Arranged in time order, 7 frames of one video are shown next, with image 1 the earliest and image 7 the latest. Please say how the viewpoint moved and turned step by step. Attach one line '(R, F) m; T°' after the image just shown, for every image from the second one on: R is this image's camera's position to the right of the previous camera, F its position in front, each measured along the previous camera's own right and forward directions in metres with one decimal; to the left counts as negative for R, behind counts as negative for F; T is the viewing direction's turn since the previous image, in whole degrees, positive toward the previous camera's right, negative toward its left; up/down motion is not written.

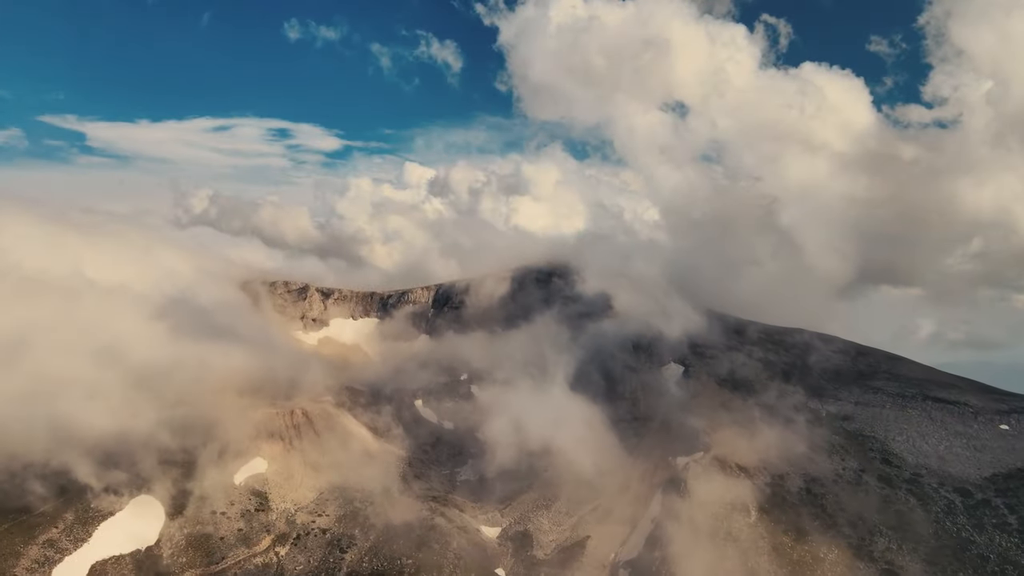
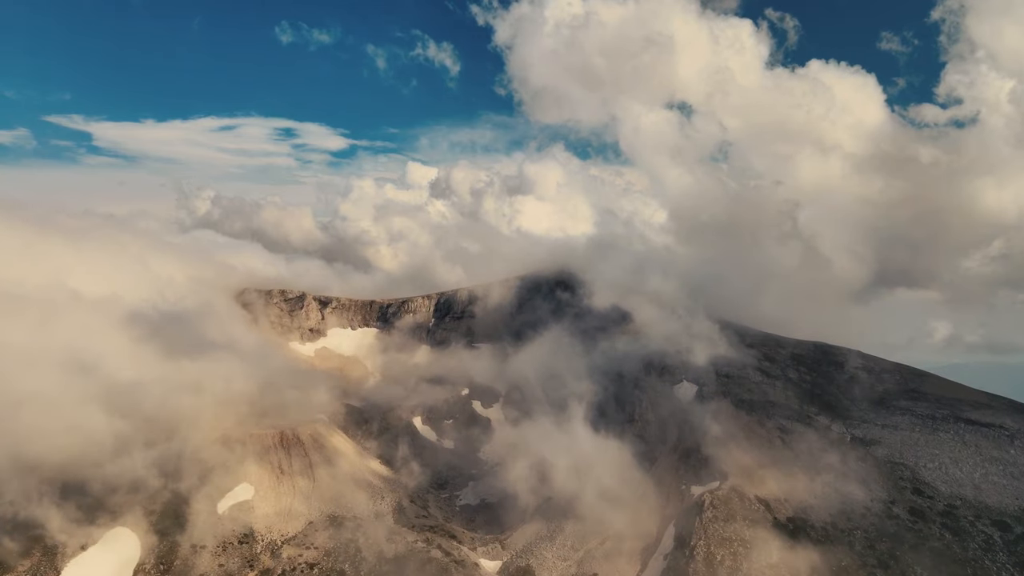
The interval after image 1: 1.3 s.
(+1.6, +14.7) m; -1°
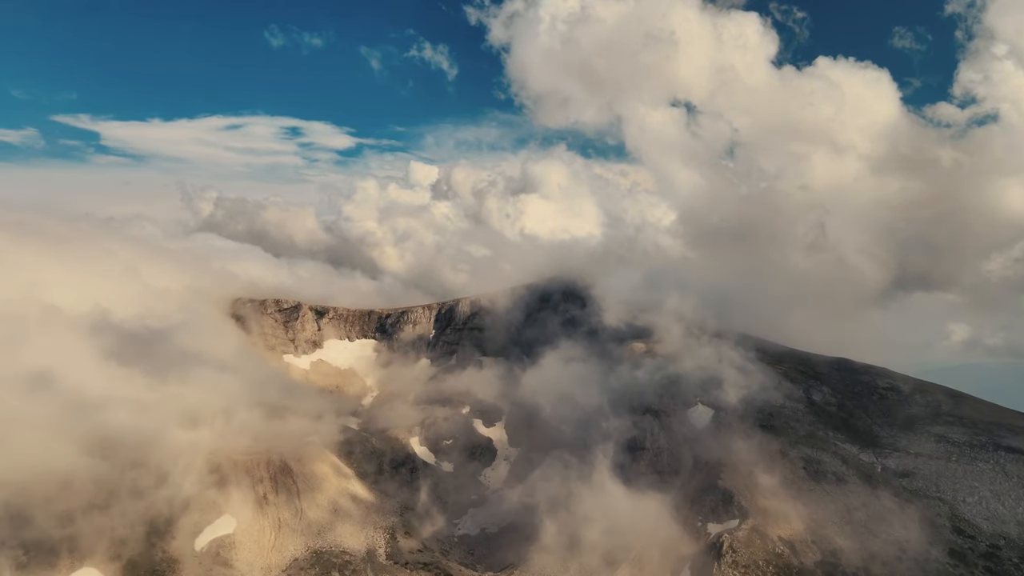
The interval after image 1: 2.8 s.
(+2.0, +15.9) m; -1°
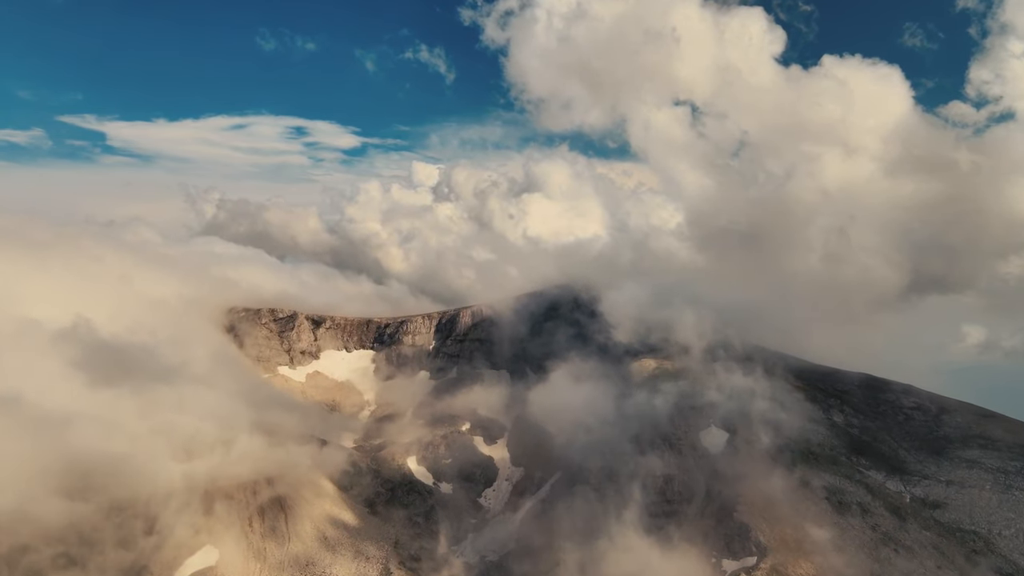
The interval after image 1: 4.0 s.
(+1.8, +12.8) m; -1°
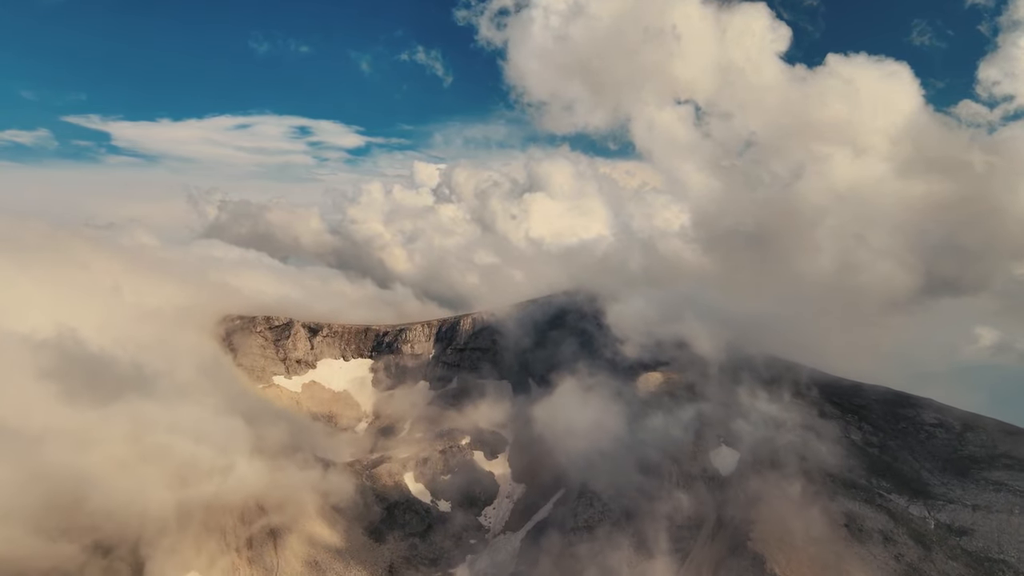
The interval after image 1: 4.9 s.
(+1.6, +10.1) m; -1°
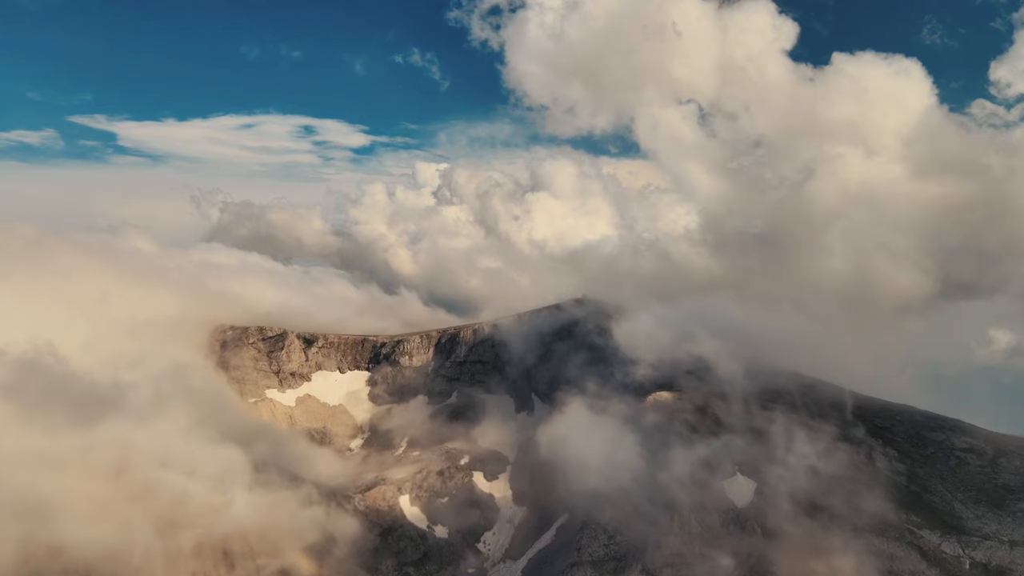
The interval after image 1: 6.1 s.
(+2.0, +12.9) m; -1°
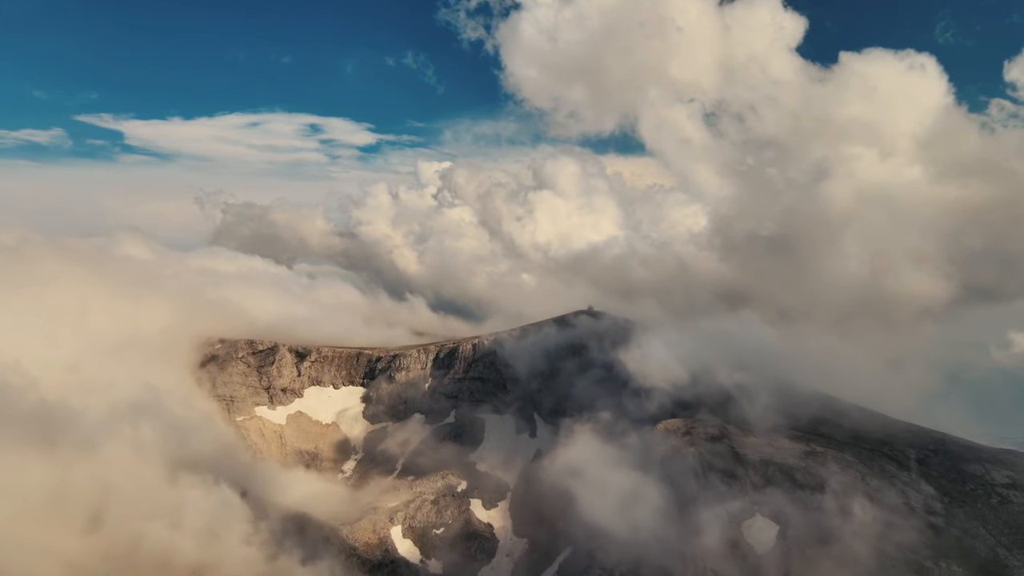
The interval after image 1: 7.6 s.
(+2.8, +15.8) m; -1°
